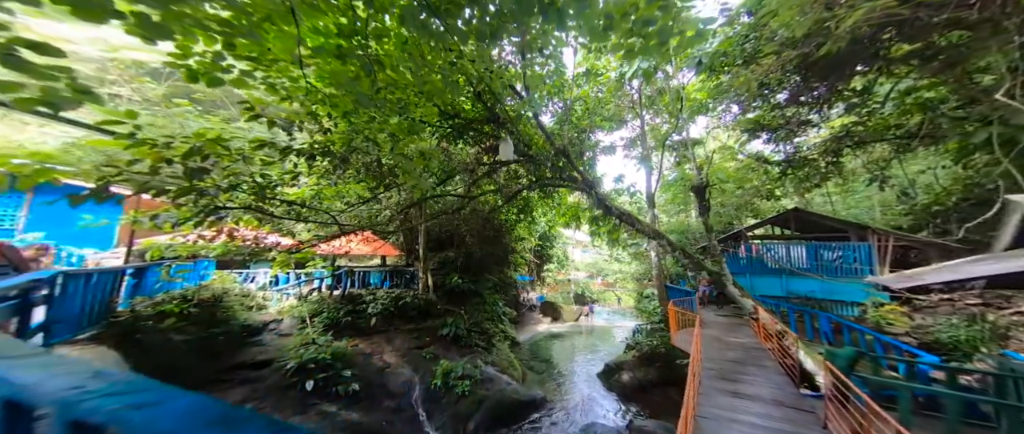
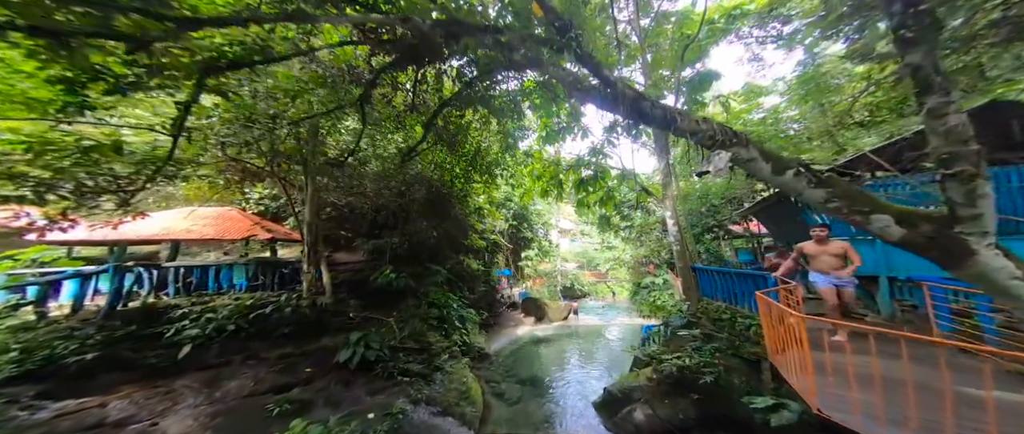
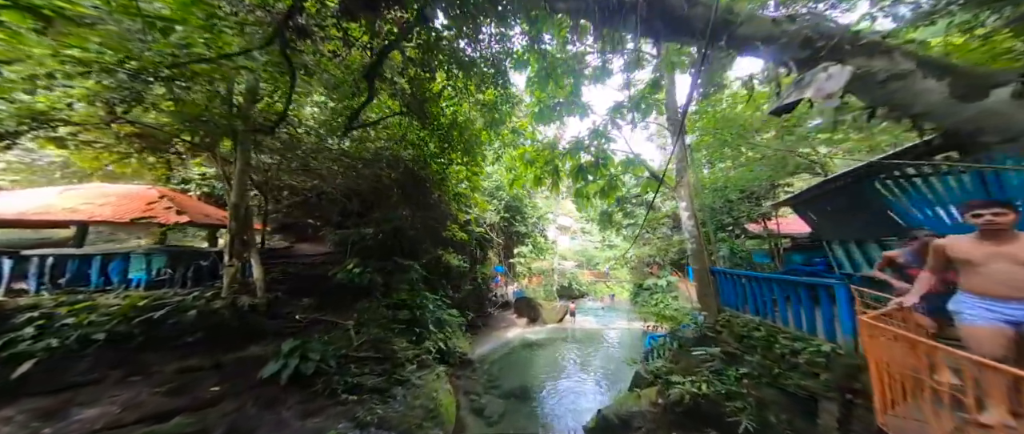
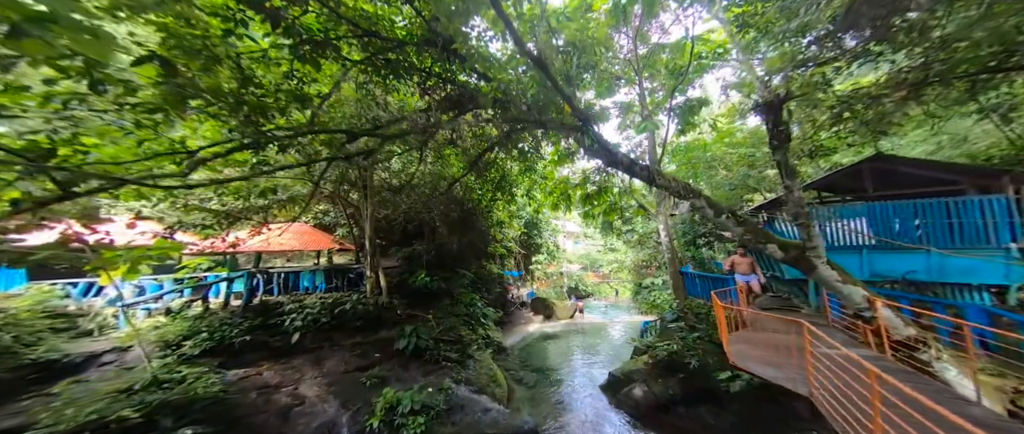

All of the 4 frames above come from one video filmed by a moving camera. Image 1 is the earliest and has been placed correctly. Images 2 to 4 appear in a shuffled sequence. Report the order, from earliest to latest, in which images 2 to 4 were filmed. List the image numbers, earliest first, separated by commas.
4, 2, 3
